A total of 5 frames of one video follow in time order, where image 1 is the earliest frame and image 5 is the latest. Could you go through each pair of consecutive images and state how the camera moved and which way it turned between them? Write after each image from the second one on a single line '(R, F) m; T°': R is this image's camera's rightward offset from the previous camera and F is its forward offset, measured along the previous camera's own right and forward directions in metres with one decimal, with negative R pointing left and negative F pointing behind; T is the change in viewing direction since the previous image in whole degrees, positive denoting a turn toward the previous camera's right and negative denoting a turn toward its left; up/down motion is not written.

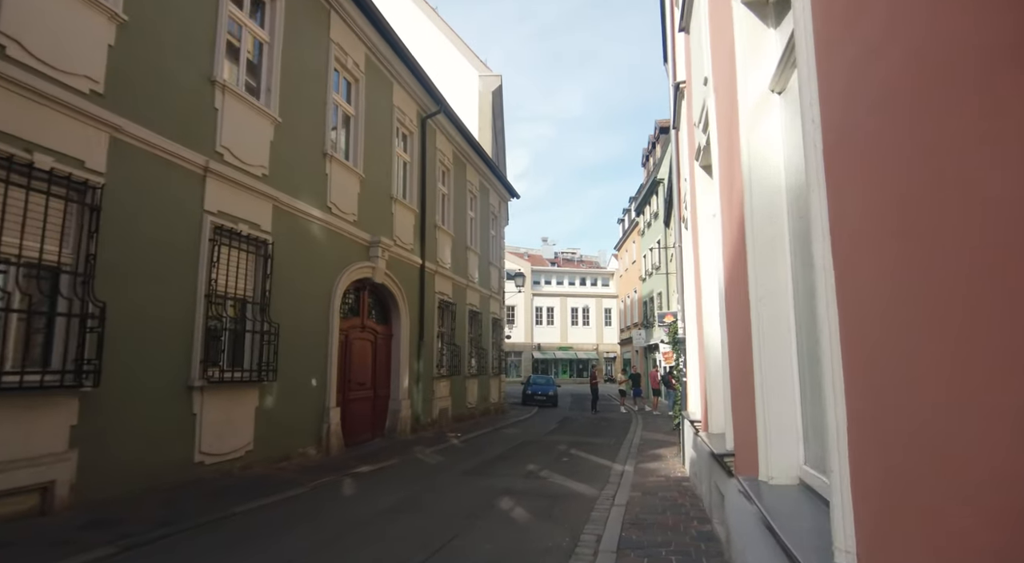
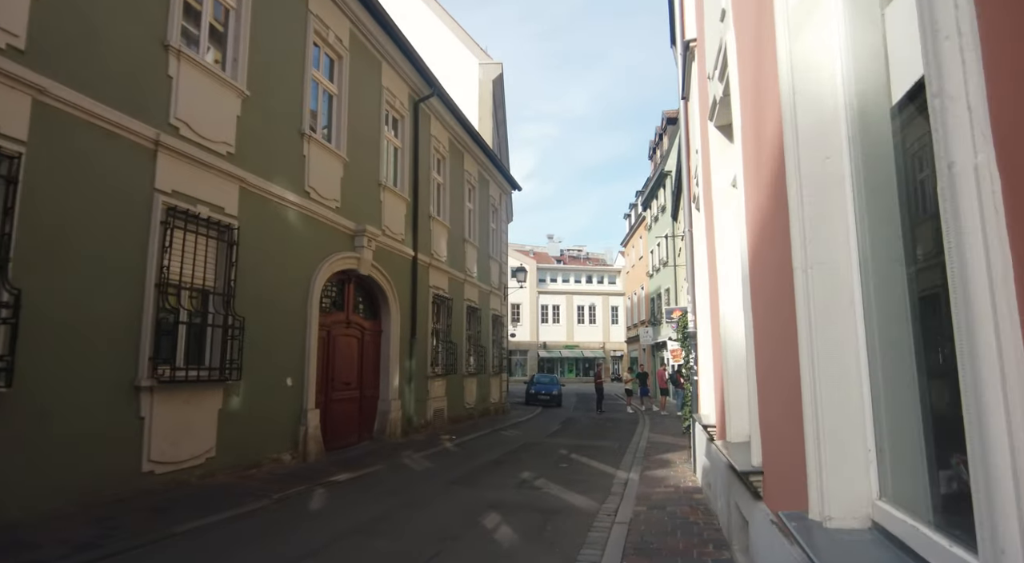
(+0.2, +0.9) m; -1°
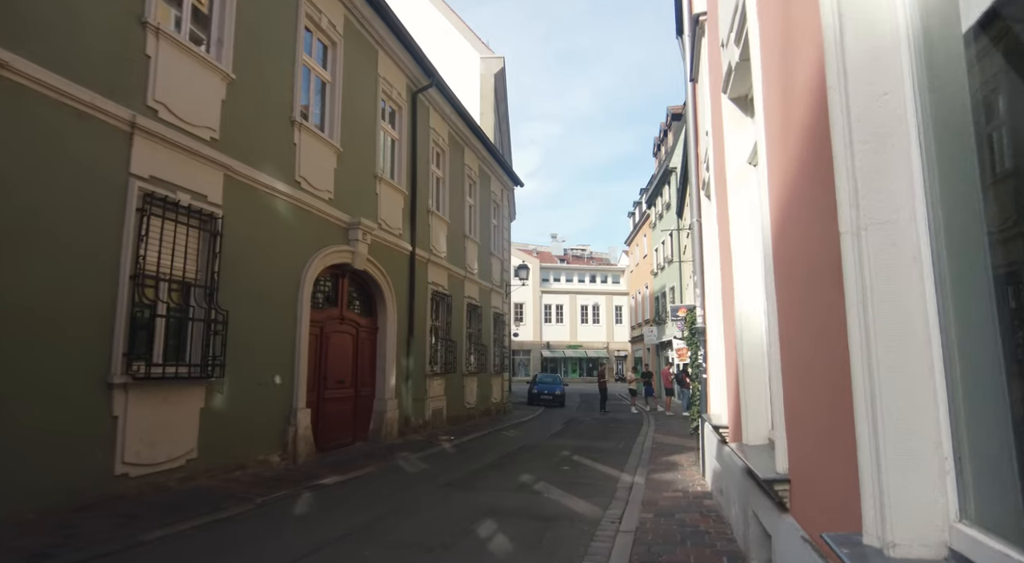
(+0.1, +0.5) m; 0°
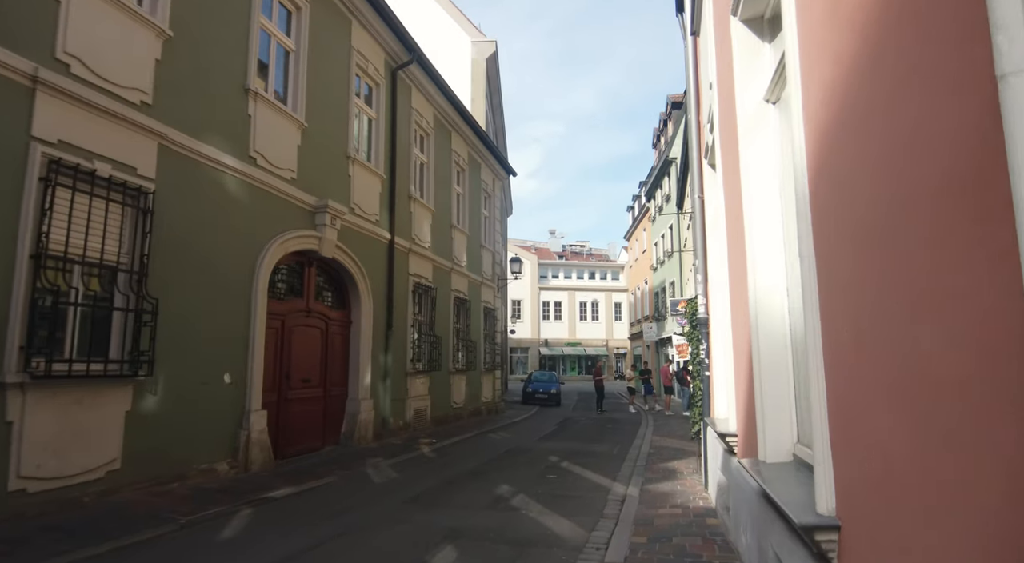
(+0.3, +1.0) m; 0°
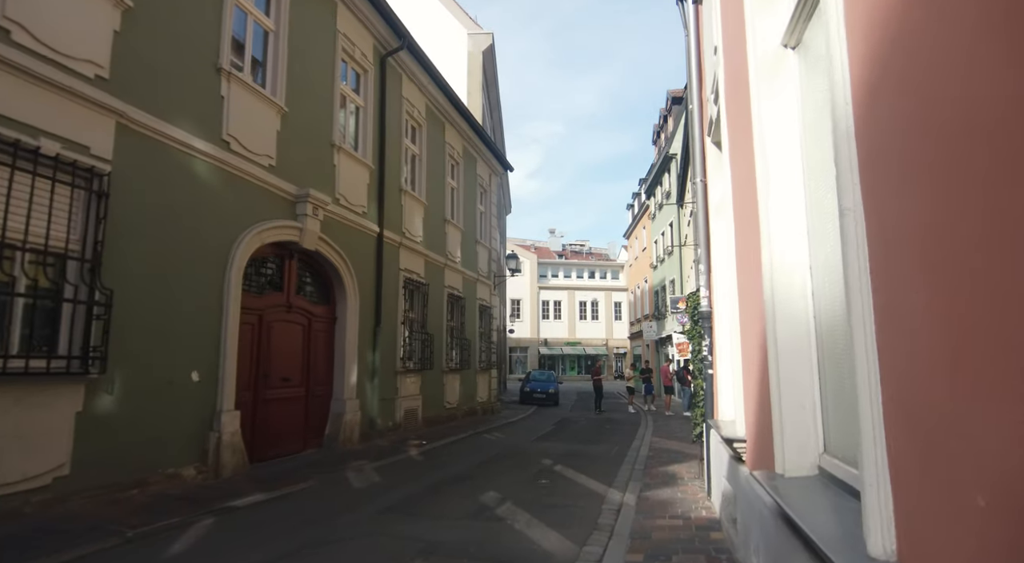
(+0.2, +0.6) m; 0°
